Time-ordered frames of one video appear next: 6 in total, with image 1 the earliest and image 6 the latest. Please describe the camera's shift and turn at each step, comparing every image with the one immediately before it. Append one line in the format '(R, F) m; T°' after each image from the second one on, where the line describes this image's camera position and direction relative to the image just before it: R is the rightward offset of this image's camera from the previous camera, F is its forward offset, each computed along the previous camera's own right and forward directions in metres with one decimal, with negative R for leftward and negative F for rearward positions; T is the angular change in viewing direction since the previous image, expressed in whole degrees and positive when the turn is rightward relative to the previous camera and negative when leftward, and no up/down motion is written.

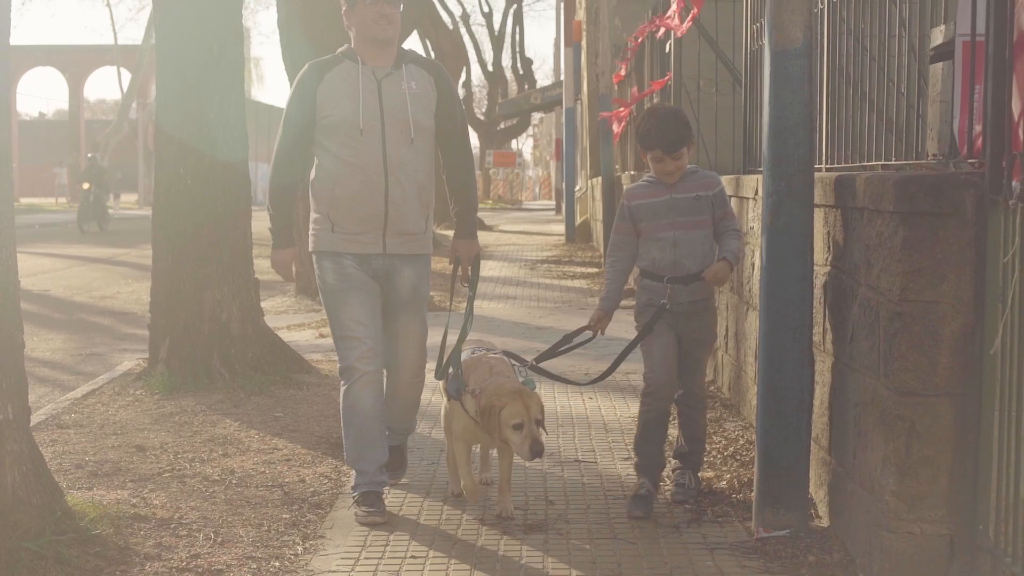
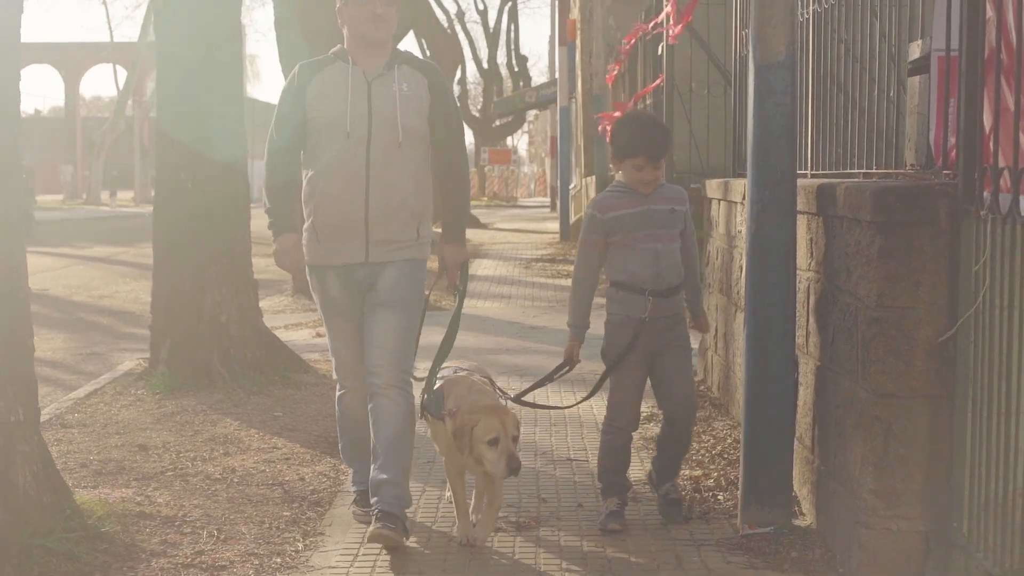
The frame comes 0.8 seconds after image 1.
(0.0, -0.2) m; 0°
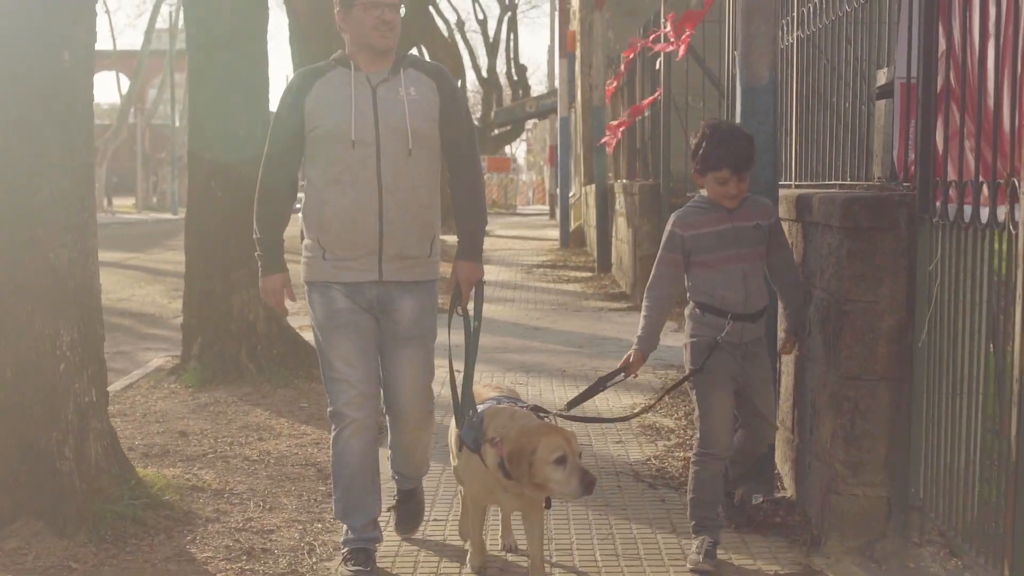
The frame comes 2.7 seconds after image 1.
(-0.1, -0.6) m; 0°
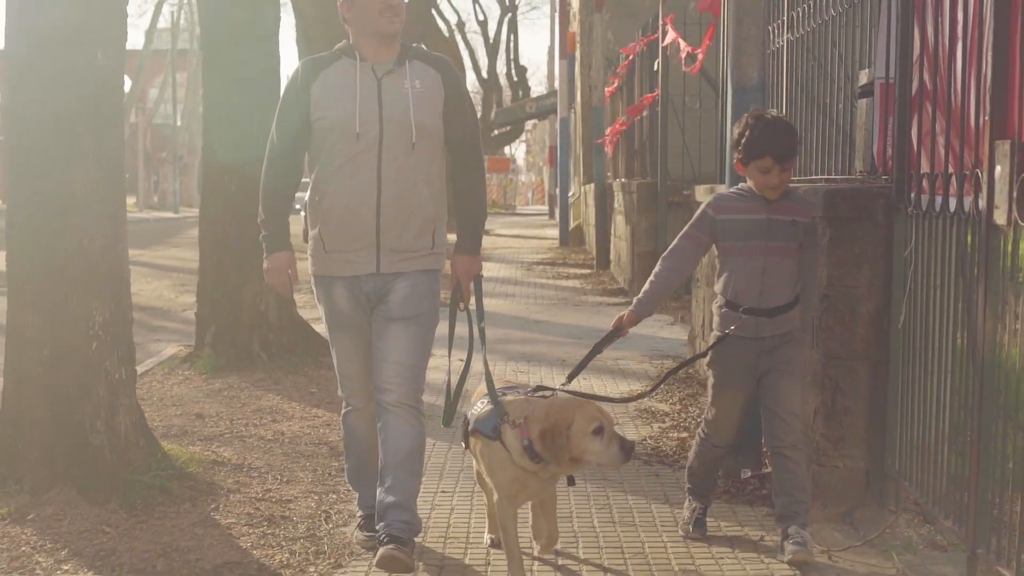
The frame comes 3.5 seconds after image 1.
(0.0, -0.3) m; 0°
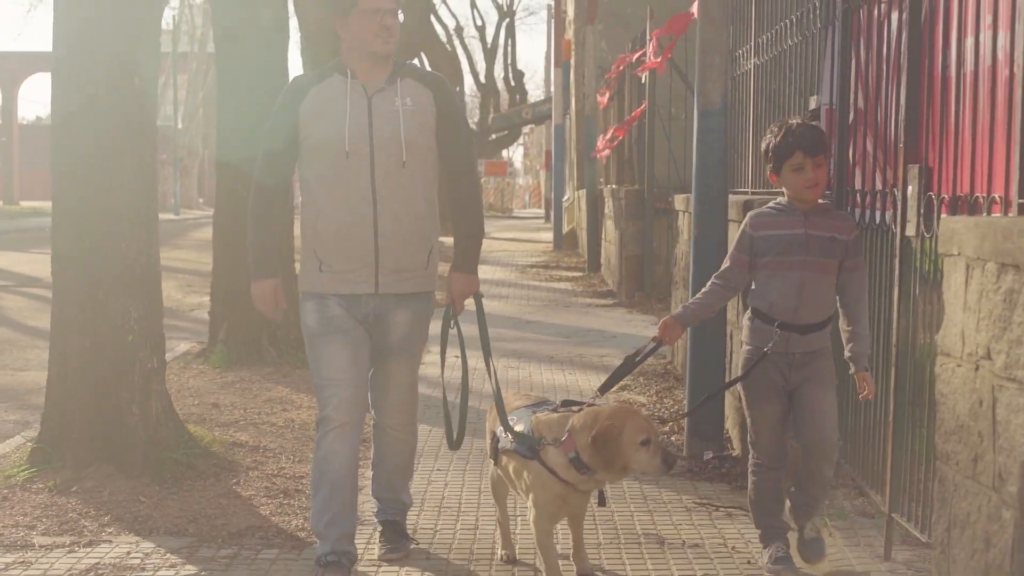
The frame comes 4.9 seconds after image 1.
(0.0, -0.7) m; 0°
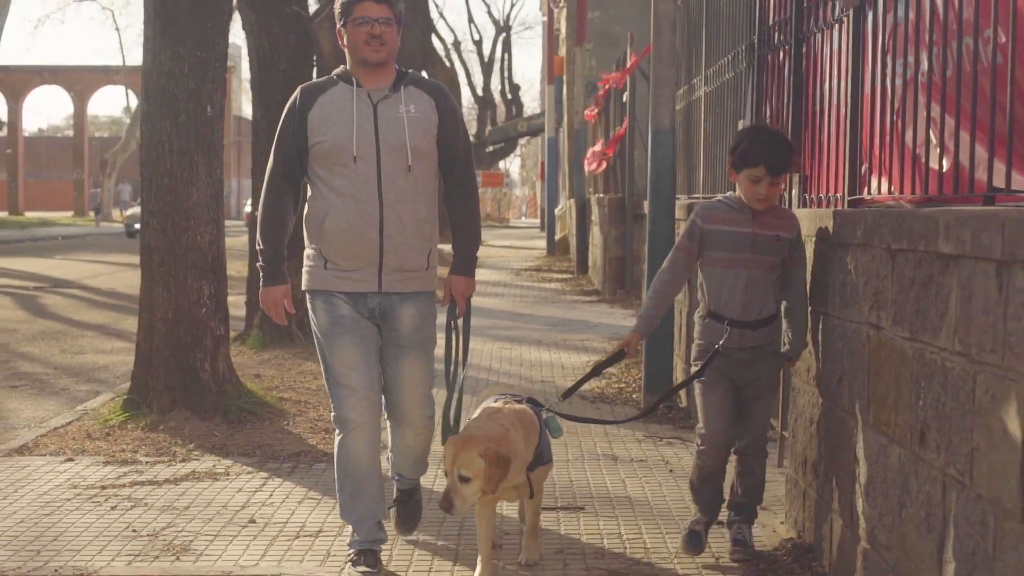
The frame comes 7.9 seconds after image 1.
(0.0, -1.6) m; 0°
